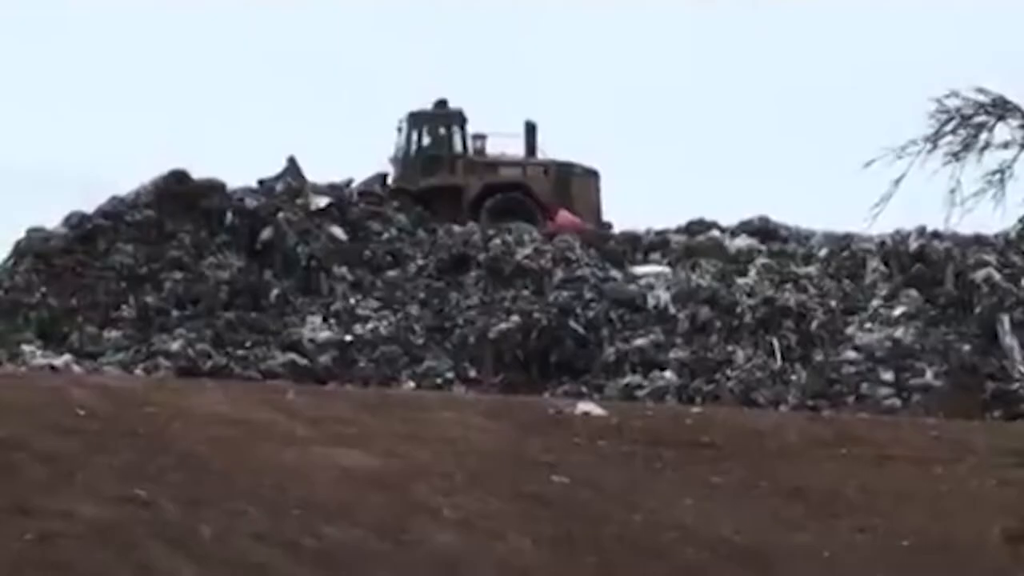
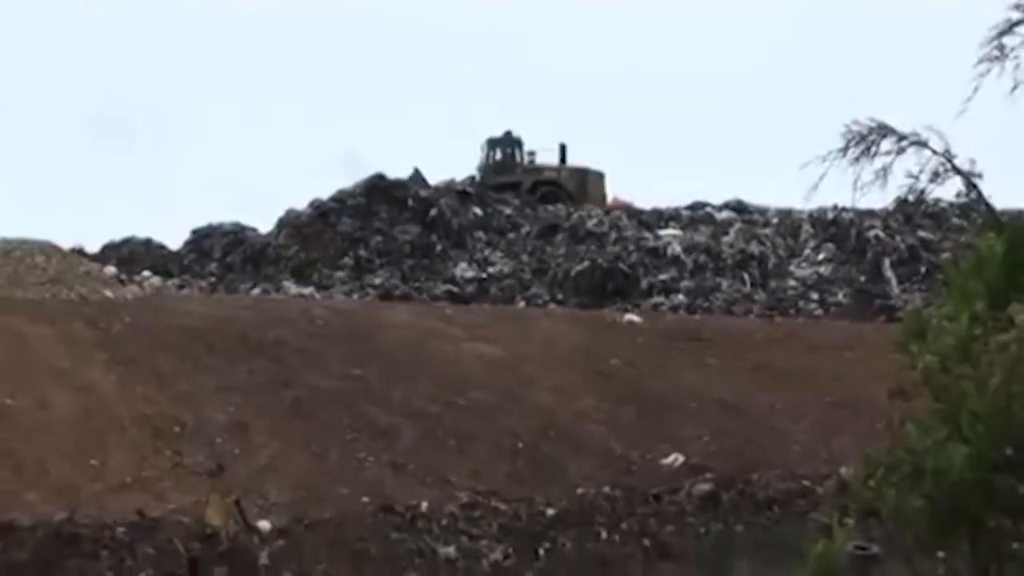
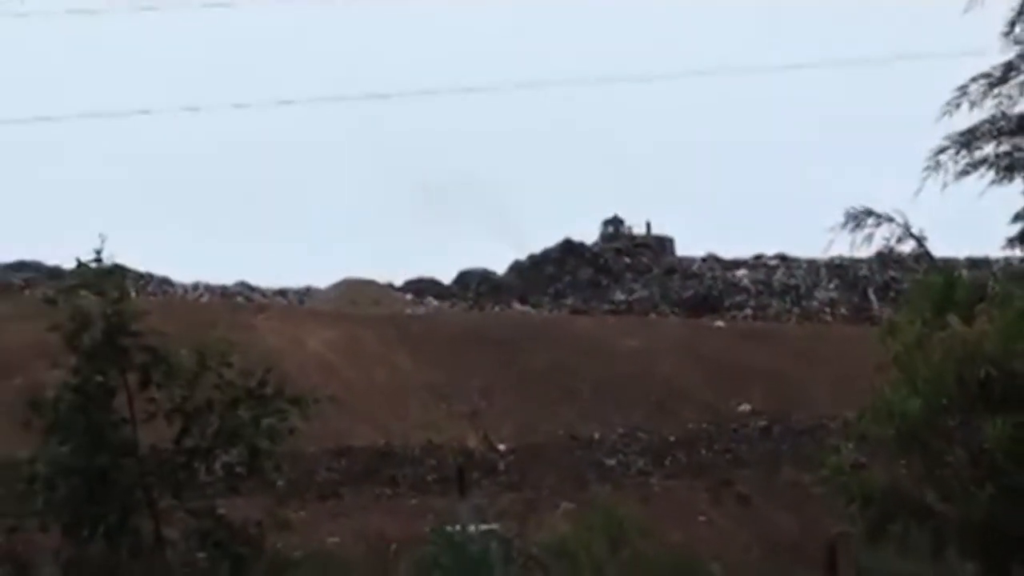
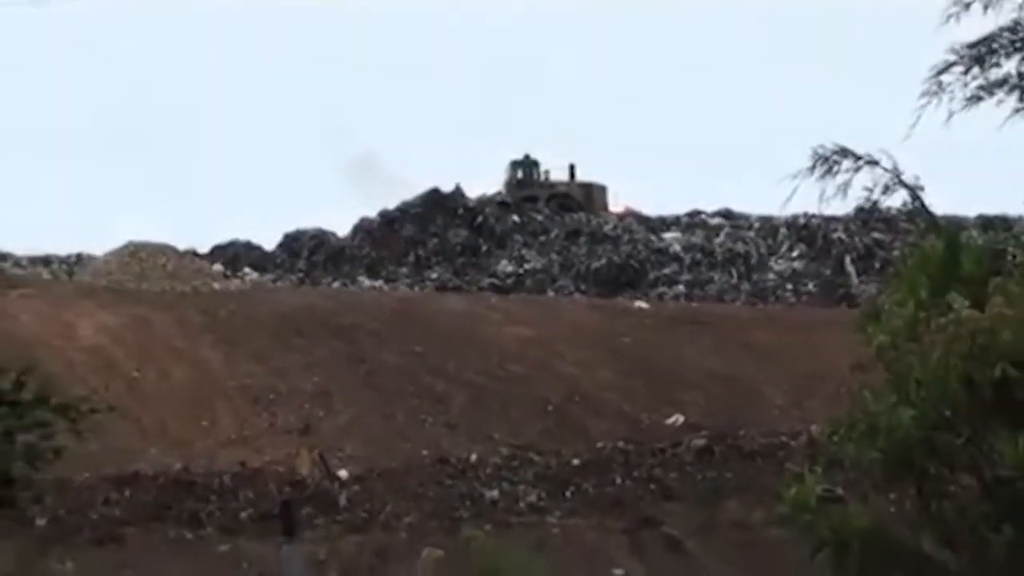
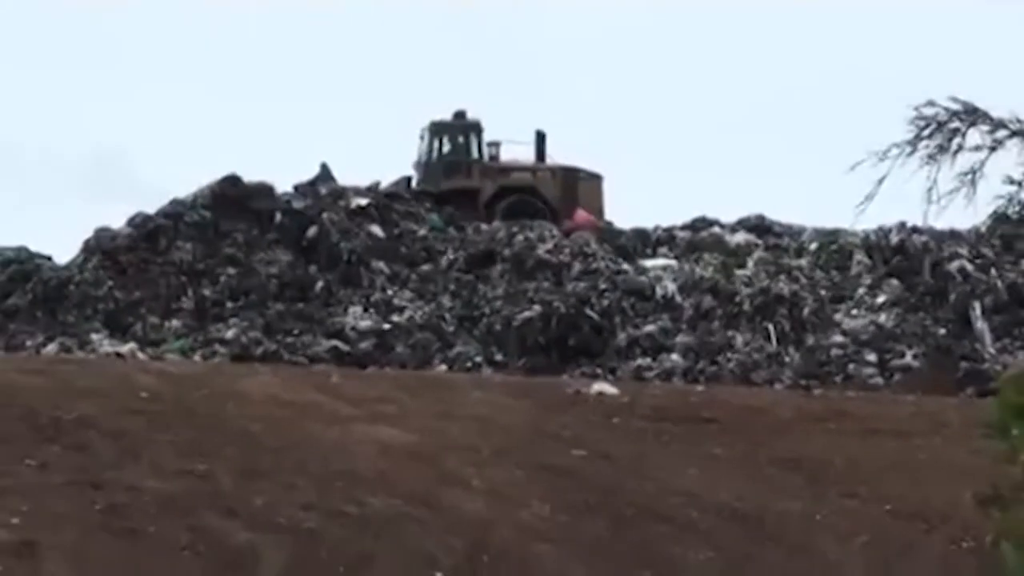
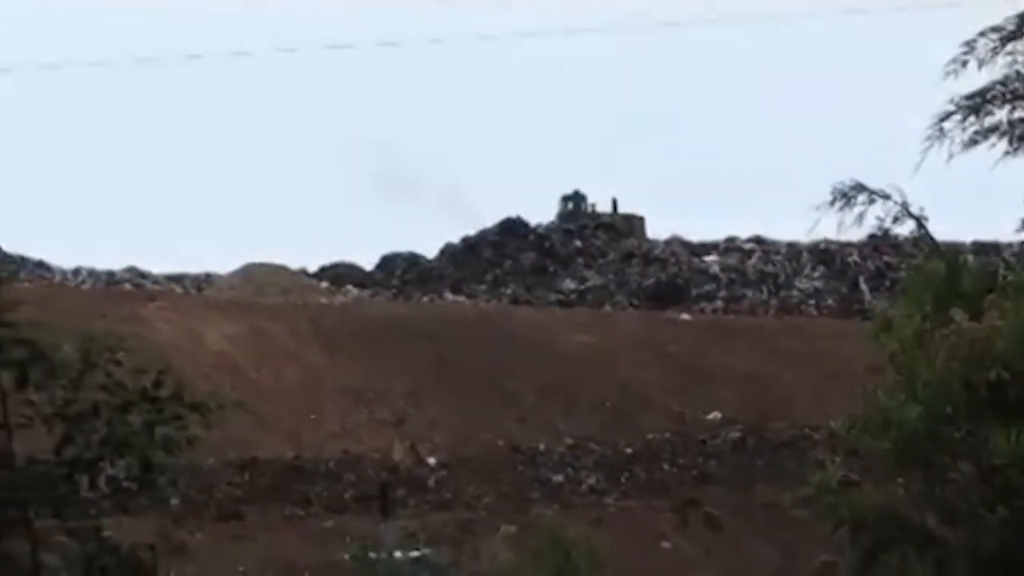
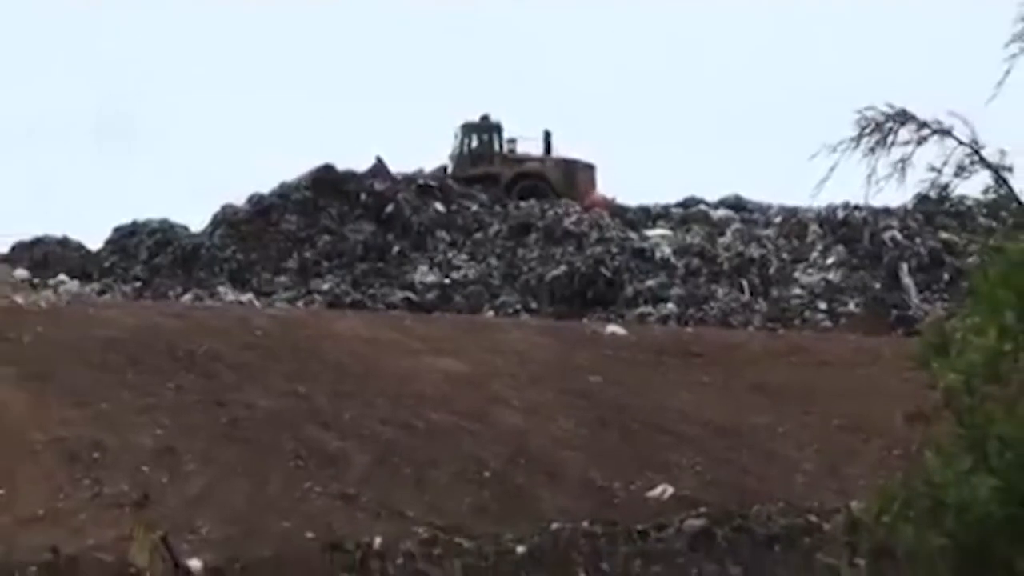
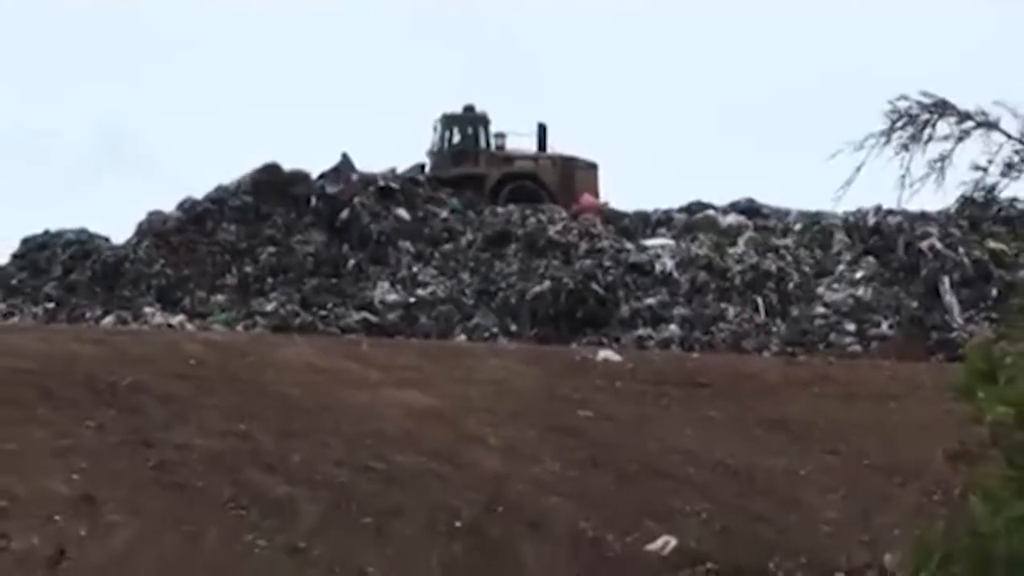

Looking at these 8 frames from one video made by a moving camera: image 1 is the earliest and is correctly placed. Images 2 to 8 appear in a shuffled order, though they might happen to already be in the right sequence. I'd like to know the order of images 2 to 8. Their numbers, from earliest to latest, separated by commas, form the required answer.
5, 8, 7, 2, 4, 6, 3
